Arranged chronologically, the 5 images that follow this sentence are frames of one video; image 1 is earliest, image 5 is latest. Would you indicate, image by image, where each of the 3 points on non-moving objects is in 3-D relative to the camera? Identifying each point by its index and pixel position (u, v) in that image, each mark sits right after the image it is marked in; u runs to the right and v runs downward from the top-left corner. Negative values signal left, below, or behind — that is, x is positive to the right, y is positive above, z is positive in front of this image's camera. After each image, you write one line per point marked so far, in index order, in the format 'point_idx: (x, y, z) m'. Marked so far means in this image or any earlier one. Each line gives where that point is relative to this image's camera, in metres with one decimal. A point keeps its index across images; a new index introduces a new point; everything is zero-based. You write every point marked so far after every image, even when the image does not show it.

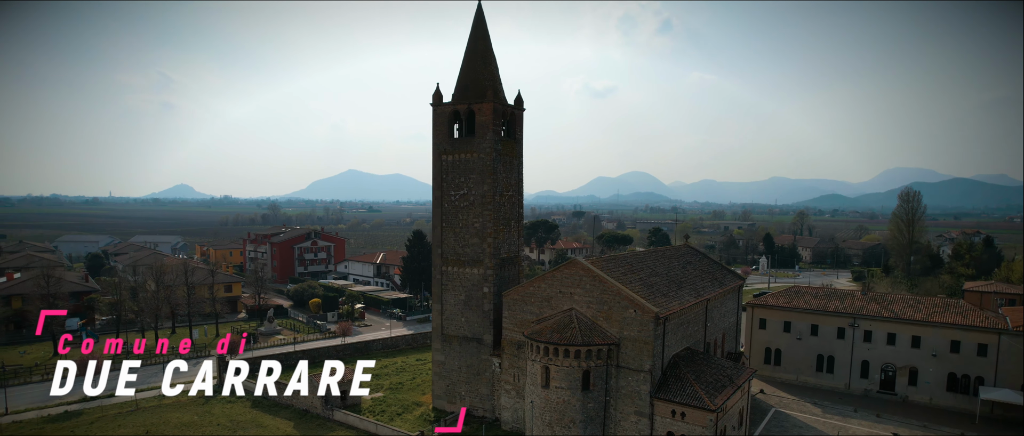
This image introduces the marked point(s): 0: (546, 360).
0: (+1.0, -4.3, +16.4) m
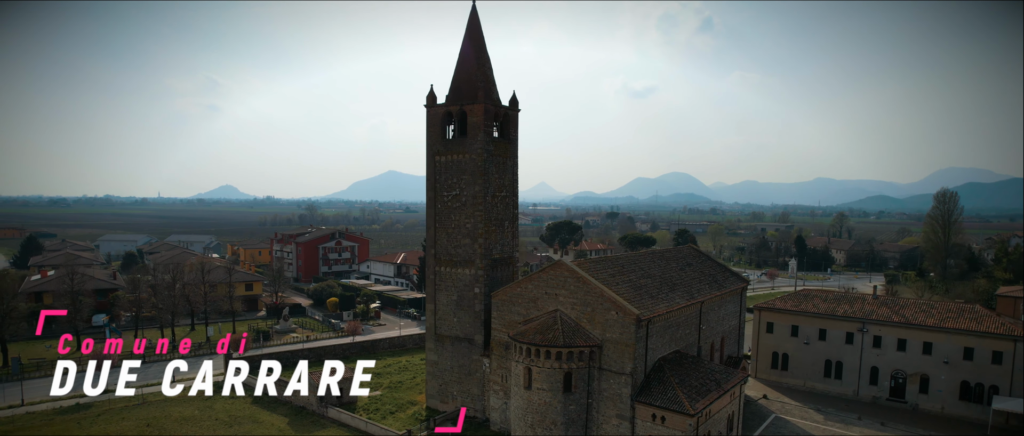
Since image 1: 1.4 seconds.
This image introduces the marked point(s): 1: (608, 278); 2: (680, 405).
0: (+0.5, -4.3, +16.3) m
1: (+3.2, -2.0, +17.5) m
2: (+4.5, -5.1, +14.8) m
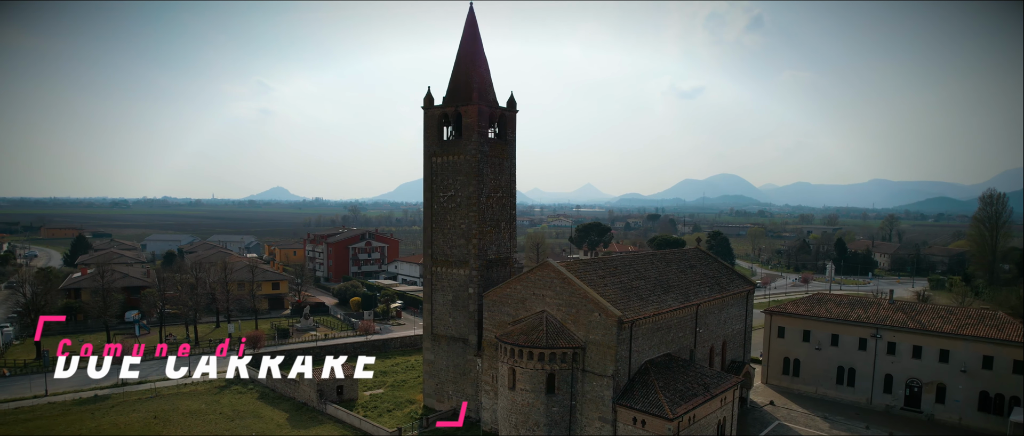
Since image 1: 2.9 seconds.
0: (0.0, -4.3, +16.3) m
1: (+2.7, -2.0, +17.4) m
2: (+3.9, -5.1, +14.5) m
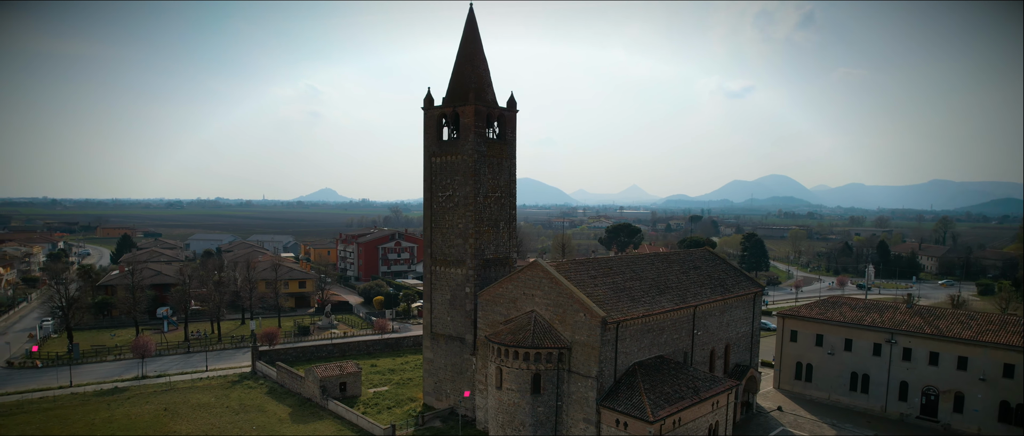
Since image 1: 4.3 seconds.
0: (-0.4, -4.3, +16.3) m
1: (+2.4, -2.0, +17.2) m
2: (+3.4, -5.1, +14.3) m
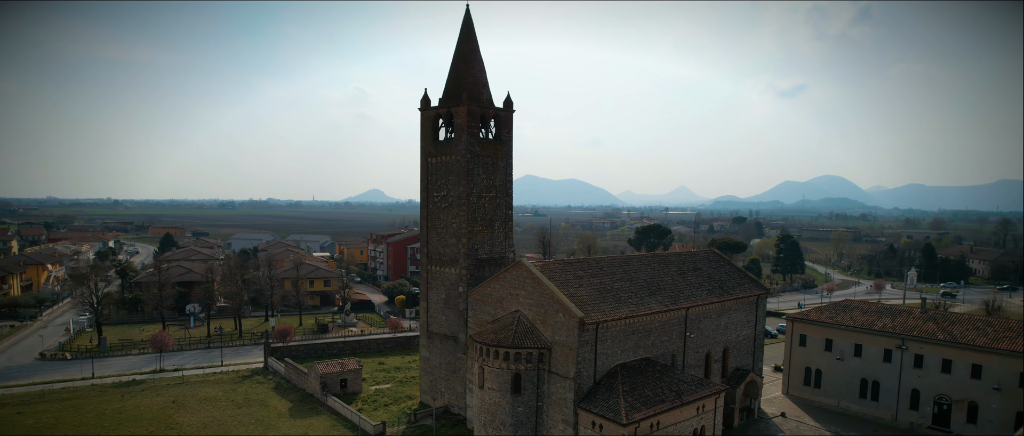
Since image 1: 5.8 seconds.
0: (-0.9, -4.3, +16.4) m
1: (+1.9, -2.0, +17.2) m
2: (+2.8, -5.1, +14.2) m
